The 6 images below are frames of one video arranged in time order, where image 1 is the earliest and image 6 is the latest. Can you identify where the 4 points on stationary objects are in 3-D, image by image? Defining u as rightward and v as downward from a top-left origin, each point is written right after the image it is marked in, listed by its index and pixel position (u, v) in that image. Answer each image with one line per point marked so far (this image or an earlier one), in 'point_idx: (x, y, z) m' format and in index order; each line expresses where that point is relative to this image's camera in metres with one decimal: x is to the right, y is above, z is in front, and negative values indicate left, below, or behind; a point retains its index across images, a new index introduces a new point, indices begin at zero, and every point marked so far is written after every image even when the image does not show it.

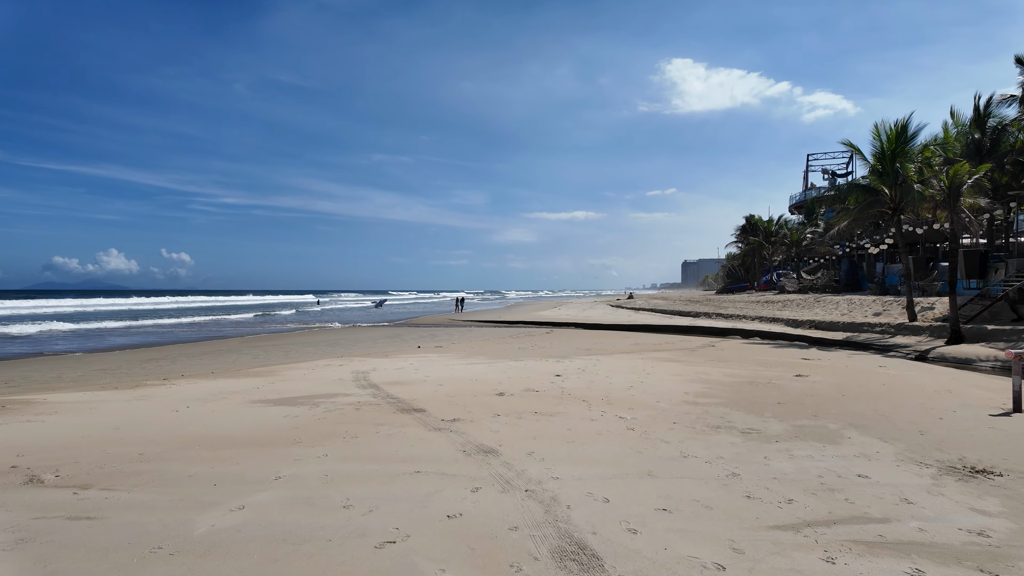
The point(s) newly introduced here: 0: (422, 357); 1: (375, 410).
0: (-1.7, -1.3, +11.5) m
1: (-1.4, -1.3, +6.2) m
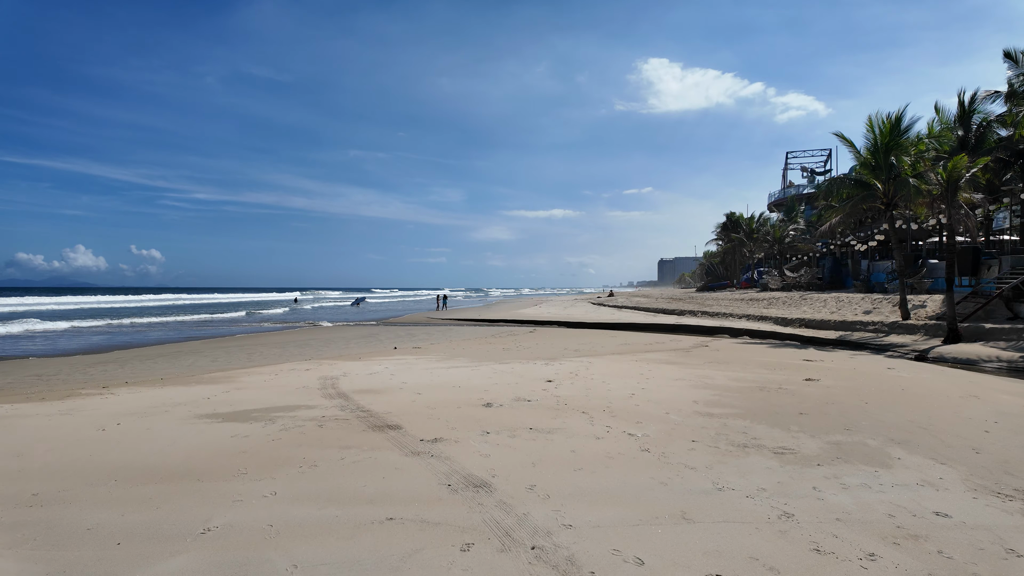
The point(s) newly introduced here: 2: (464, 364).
0: (-2.0, -1.3, +10.5) m
1: (-1.5, -1.2, +5.3) m
2: (-0.8, -1.3, +9.9) m
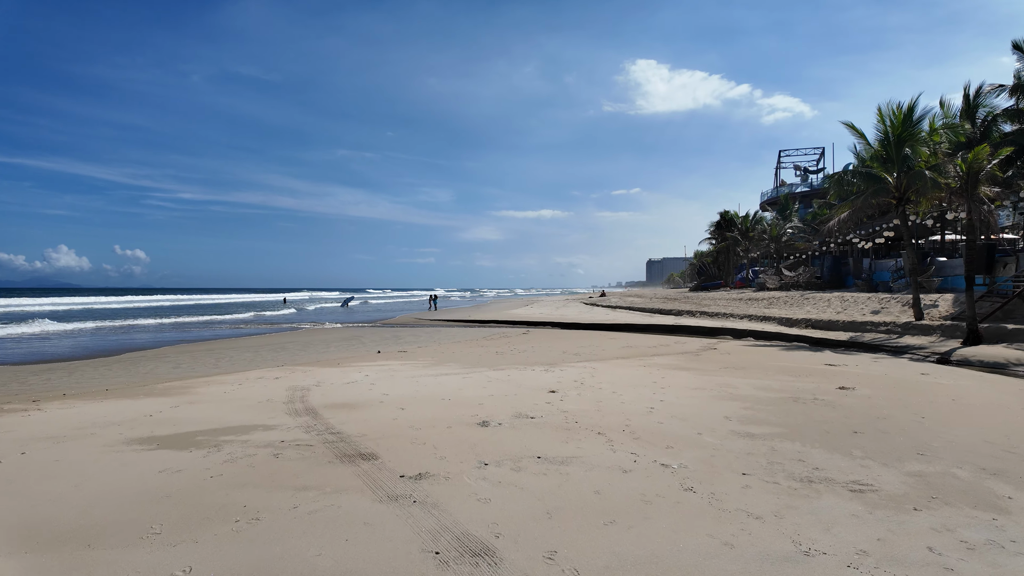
0: (-2.1, -1.2, +9.5) m
1: (-1.5, -1.2, +4.2) m
2: (-0.8, -1.2, +8.9) m
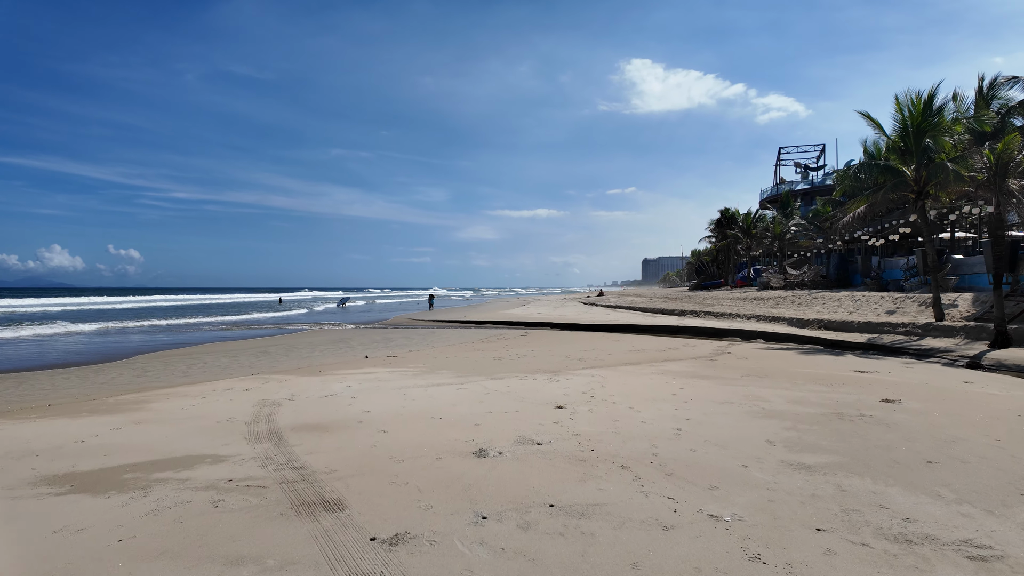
0: (-2.1, -1.2, +8.5) m
1: (-1.5, -1.2, +3.3) m
2: (-0.9, -1.2, +7.9) m
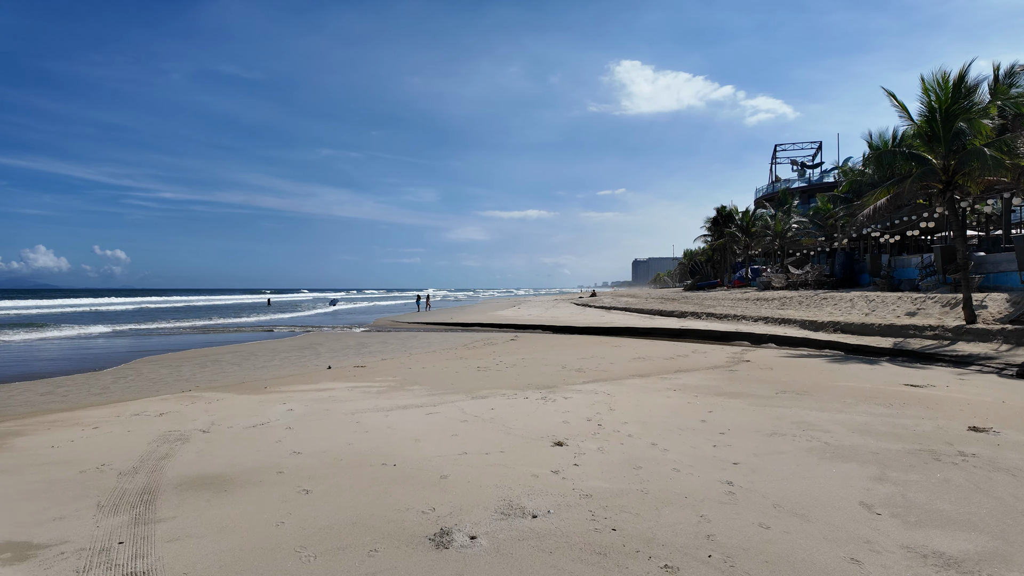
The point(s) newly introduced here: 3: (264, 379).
0: (-2.3, -1.2, +7.0) m
1: (-1.5, -1.2, +1.7) m
2: (-1.0, -1.2, +6.4) m
3: (-3.5, -1.3, +8.4) m
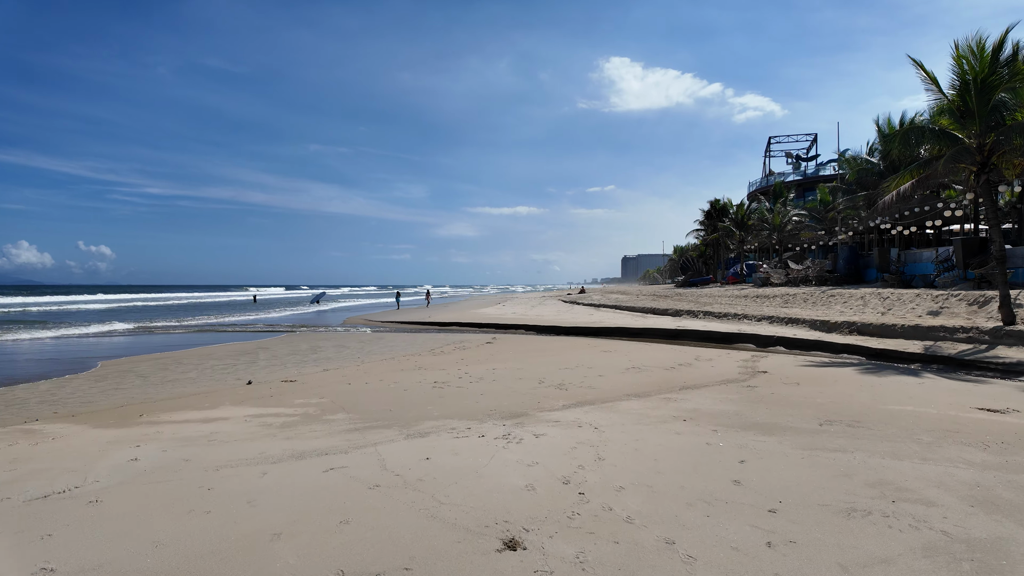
0: (-2.7, -1.2, +5.1) m
1: (-1.8, -1.2, -0.1) m
2: (-1.4, -1.2, +4.5) m
3: (-3.9, -1.2, +6.6) m
